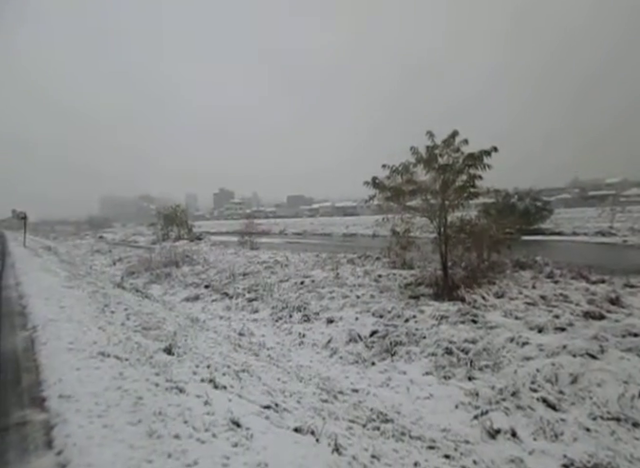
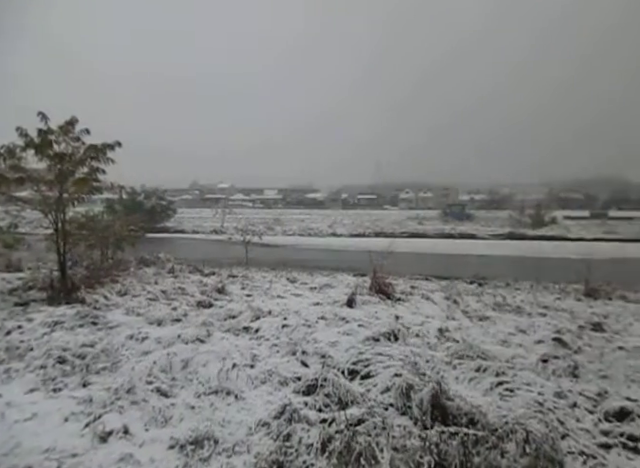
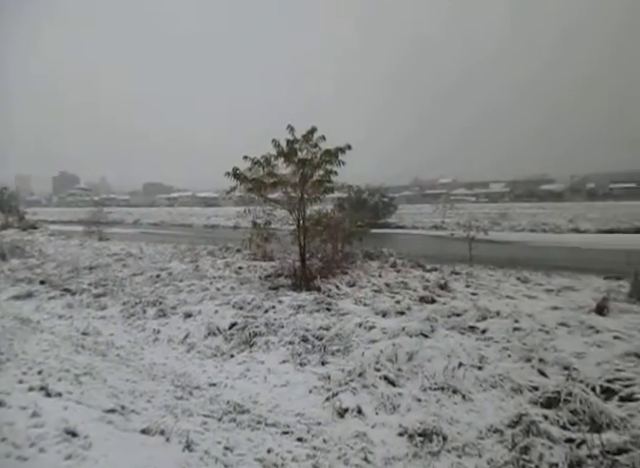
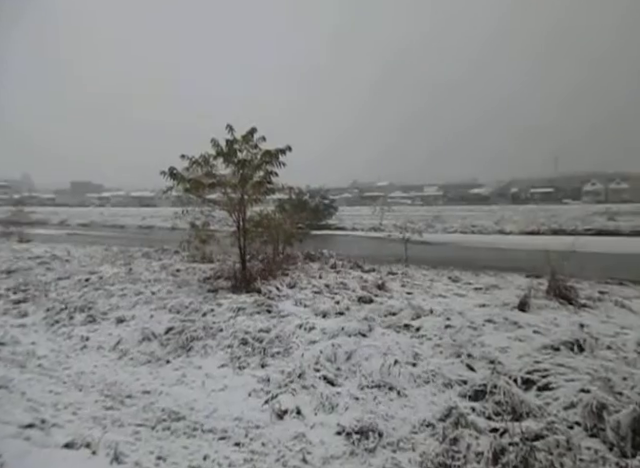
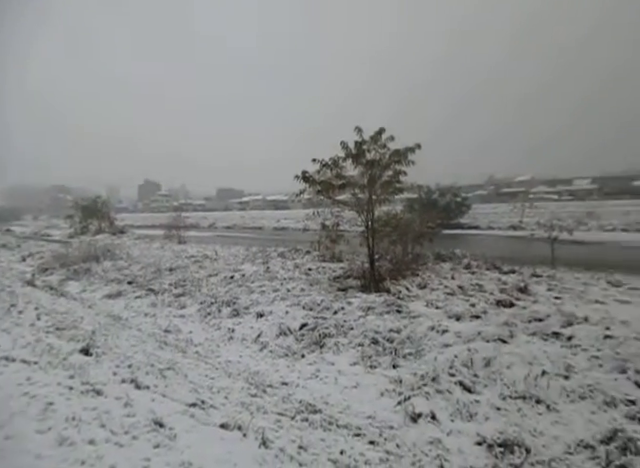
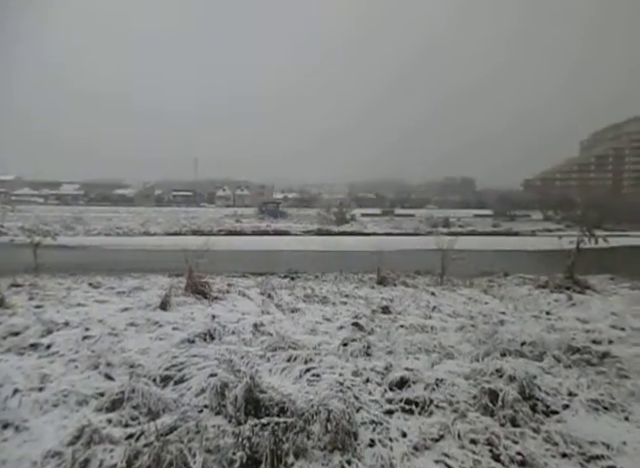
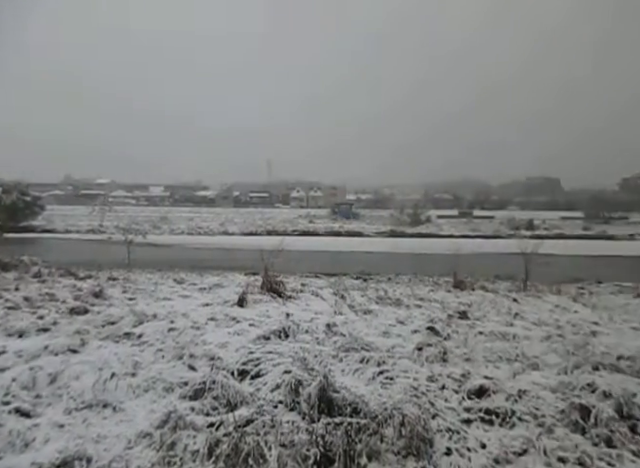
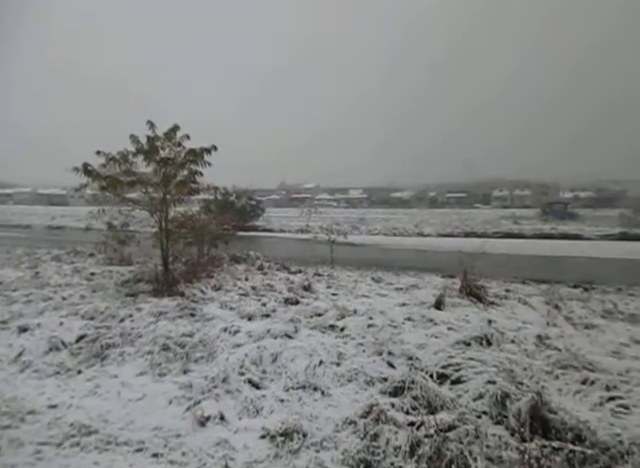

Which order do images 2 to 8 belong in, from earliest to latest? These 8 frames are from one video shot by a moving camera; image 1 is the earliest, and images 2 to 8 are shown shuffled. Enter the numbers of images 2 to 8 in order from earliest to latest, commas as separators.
5, 3, 4, 8, 2, 7, 6
